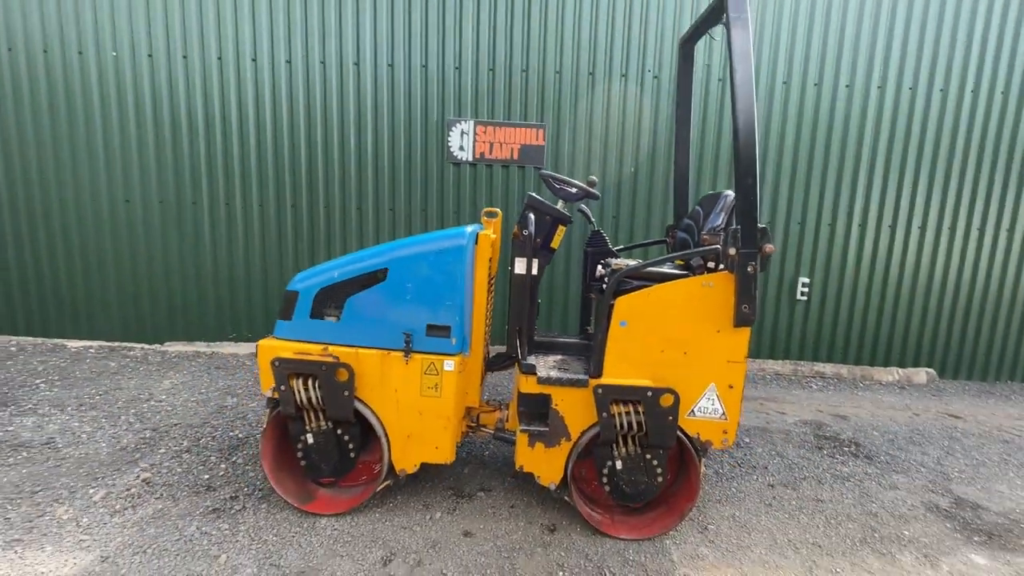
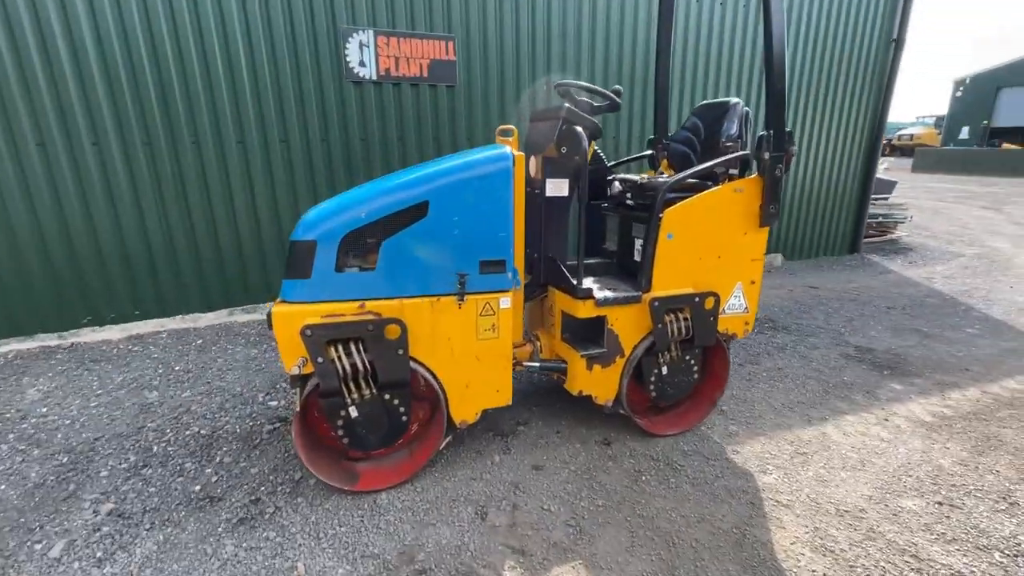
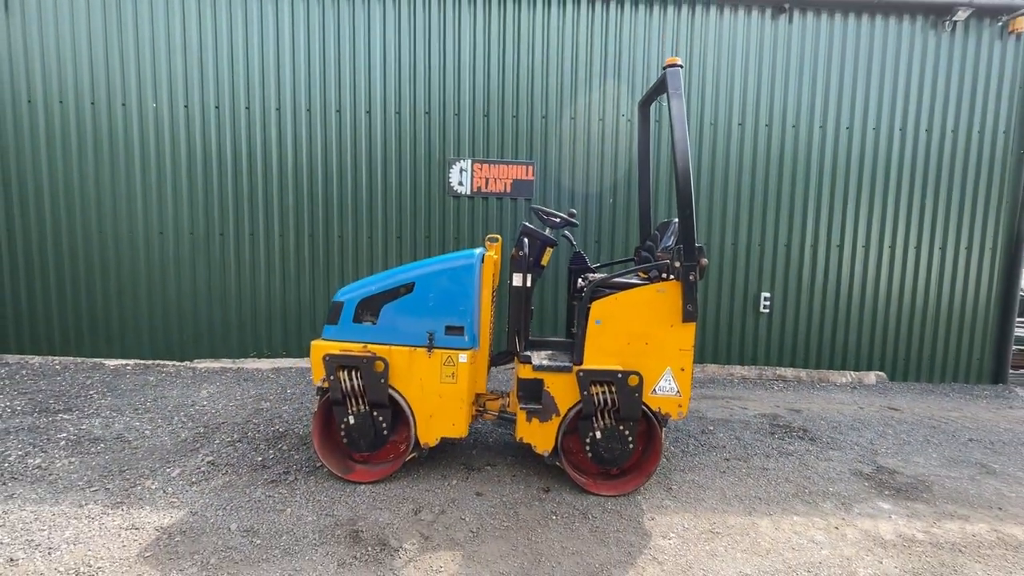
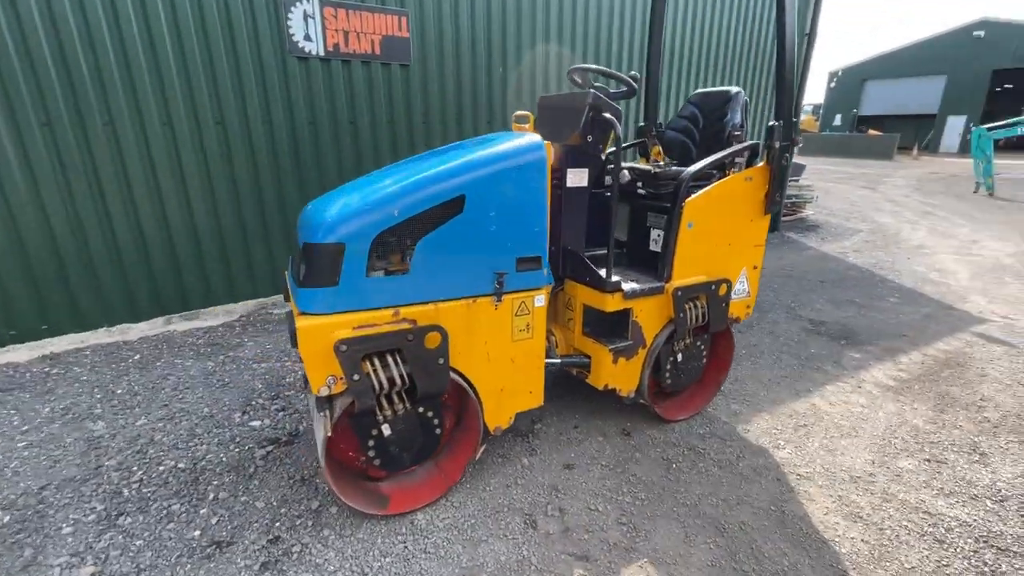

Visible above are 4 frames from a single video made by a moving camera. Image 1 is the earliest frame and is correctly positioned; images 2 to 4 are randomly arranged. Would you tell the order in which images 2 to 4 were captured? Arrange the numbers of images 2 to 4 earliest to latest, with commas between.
3, 2, 4
